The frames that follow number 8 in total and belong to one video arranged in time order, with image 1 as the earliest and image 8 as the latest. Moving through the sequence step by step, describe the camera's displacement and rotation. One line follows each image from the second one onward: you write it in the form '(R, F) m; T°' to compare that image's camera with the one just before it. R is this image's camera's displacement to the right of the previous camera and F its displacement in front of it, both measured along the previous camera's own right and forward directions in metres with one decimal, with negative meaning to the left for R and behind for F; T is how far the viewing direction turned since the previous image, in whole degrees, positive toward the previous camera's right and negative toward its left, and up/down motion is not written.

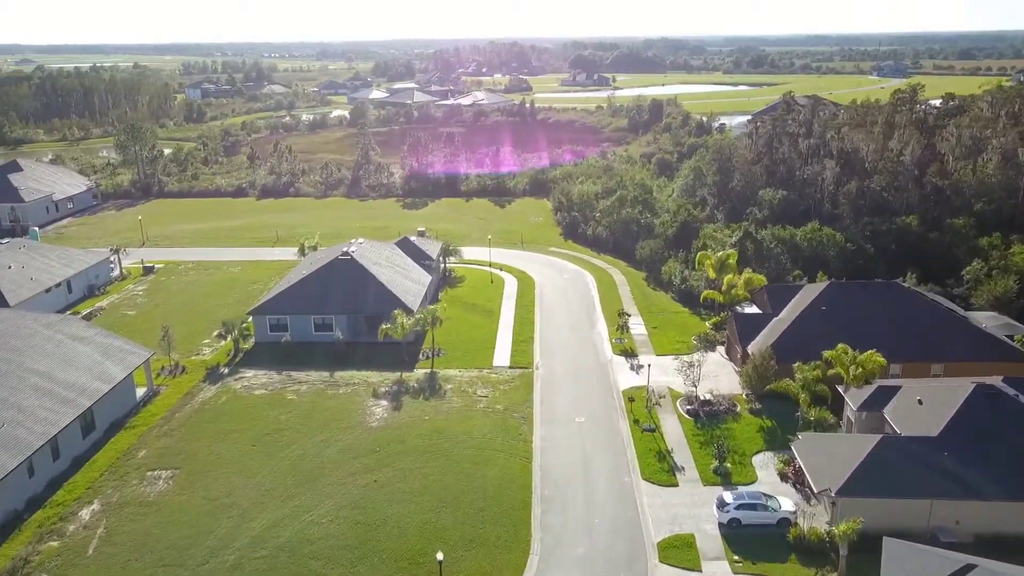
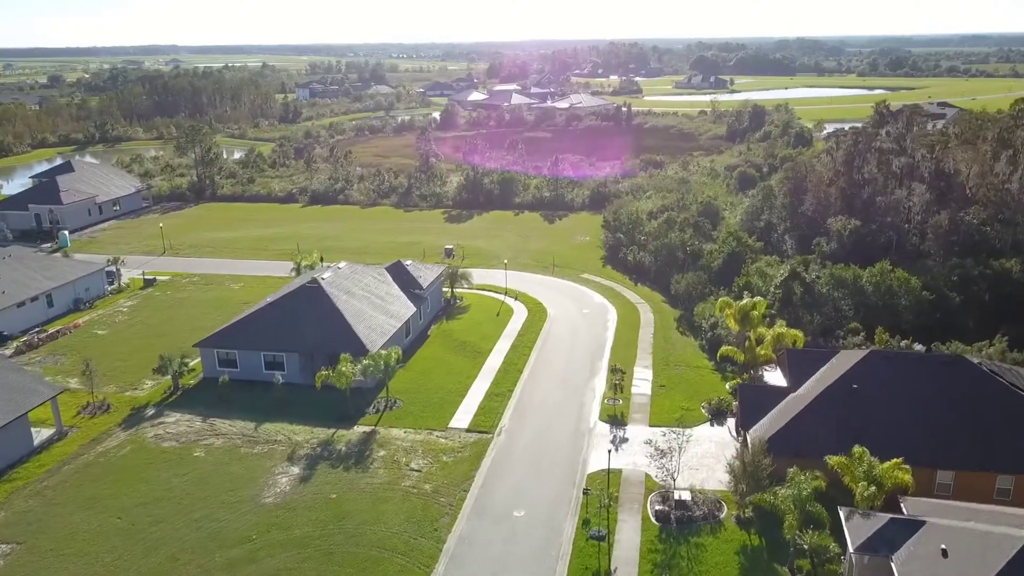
(+5.7, +6.3) m; -9°
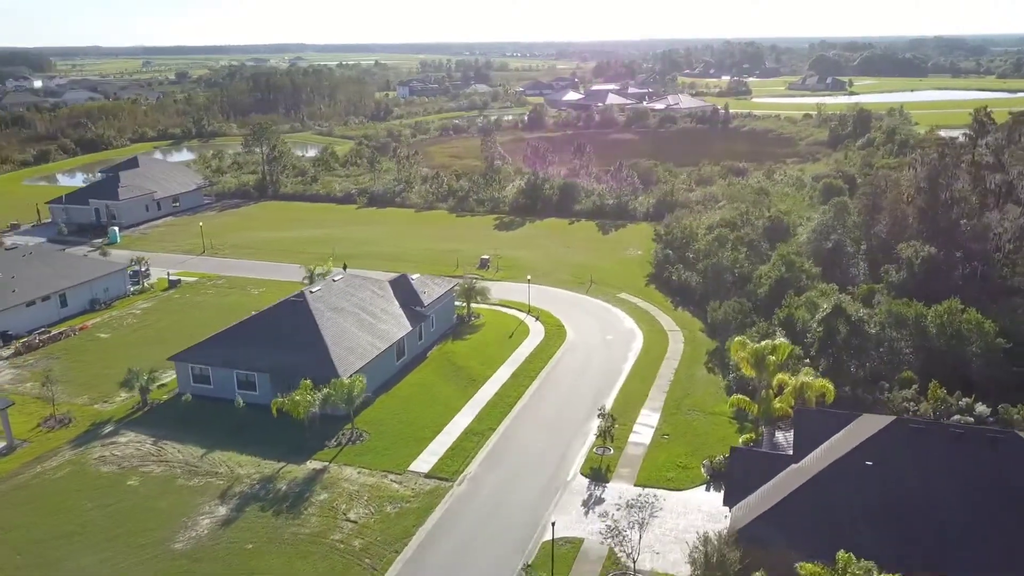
(+4.4, +3.9) m; -8°
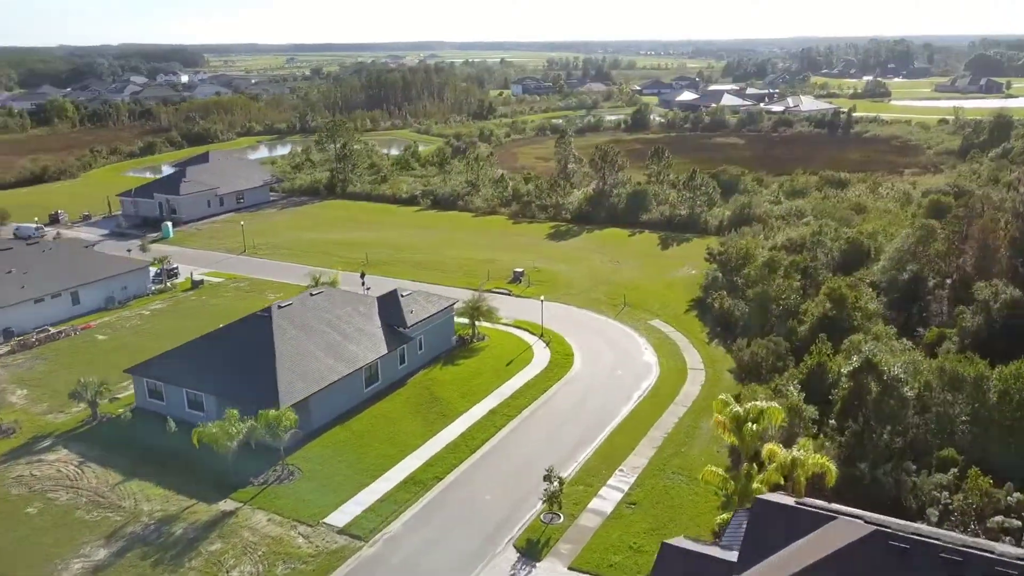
(+5.3, +4.3) m; -9°
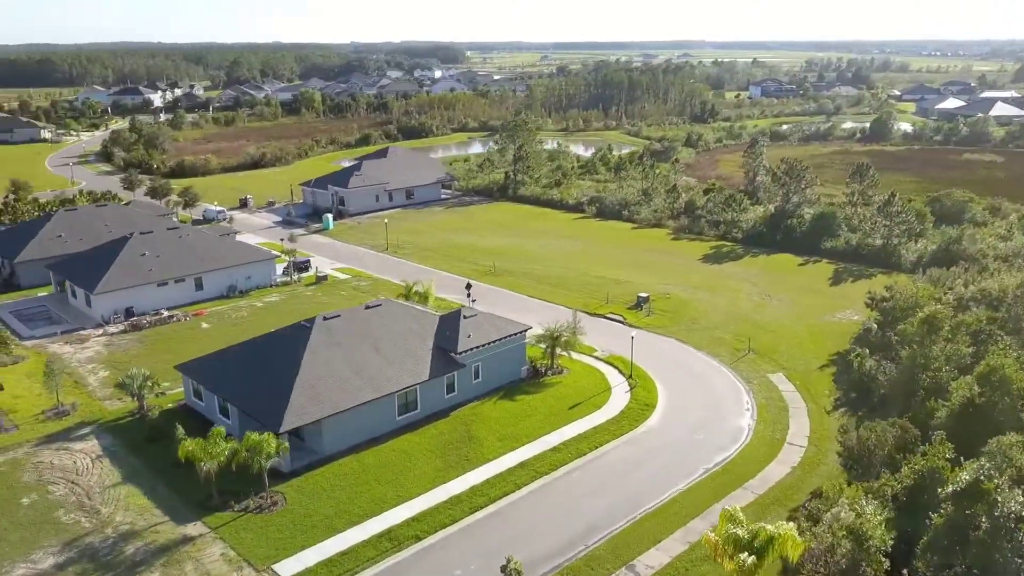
(+6.0, +4.9) m; -17°
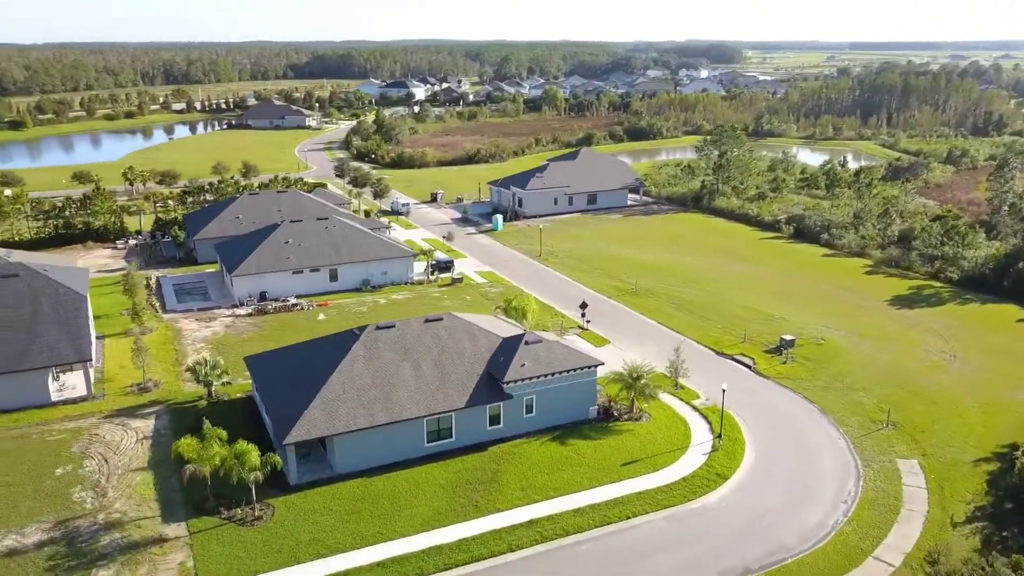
(+6.4, +4.2) m; -18°
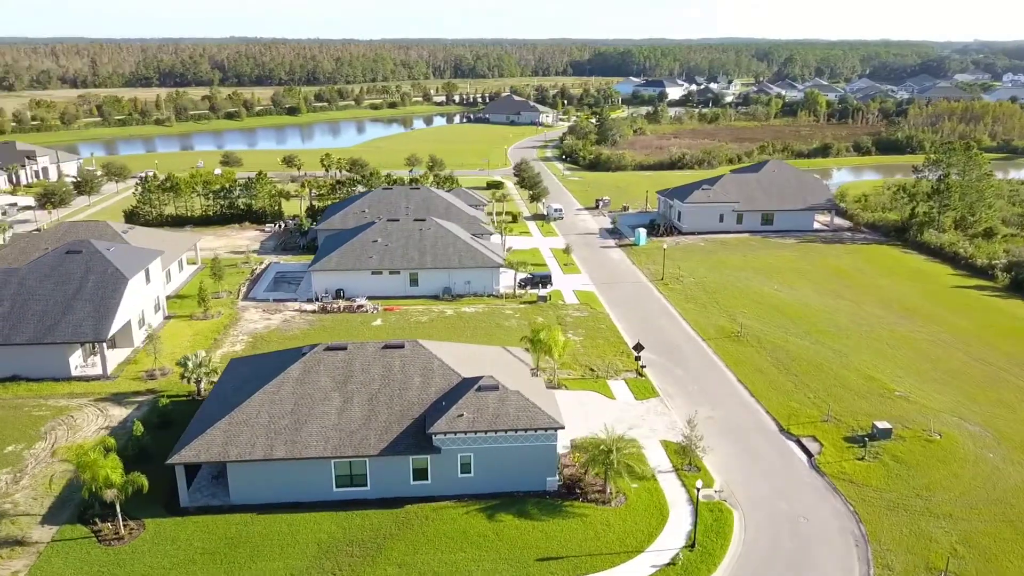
(+9.1, +6.0) m; -19°
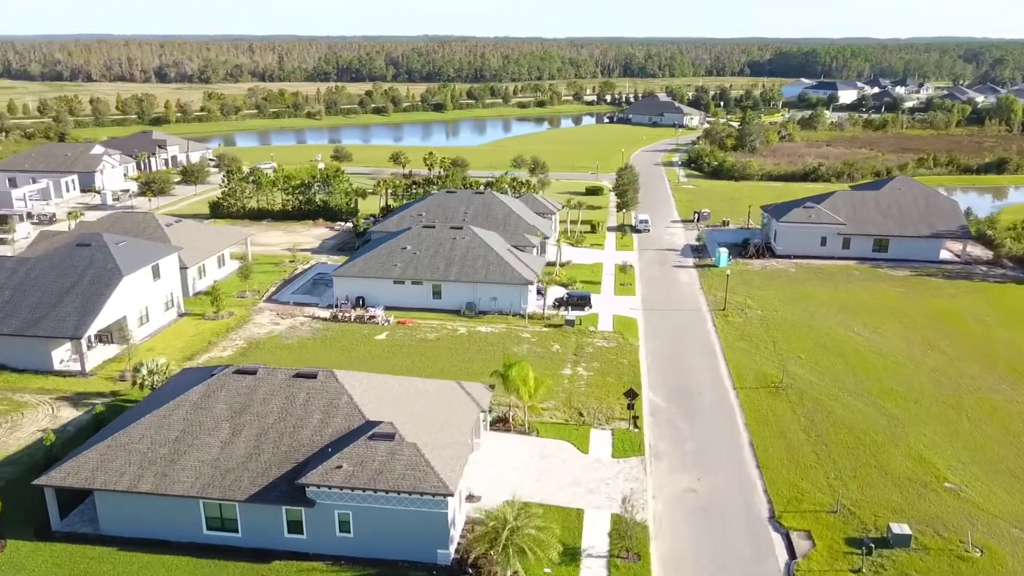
(+6.7, +4.5) m; -12°
